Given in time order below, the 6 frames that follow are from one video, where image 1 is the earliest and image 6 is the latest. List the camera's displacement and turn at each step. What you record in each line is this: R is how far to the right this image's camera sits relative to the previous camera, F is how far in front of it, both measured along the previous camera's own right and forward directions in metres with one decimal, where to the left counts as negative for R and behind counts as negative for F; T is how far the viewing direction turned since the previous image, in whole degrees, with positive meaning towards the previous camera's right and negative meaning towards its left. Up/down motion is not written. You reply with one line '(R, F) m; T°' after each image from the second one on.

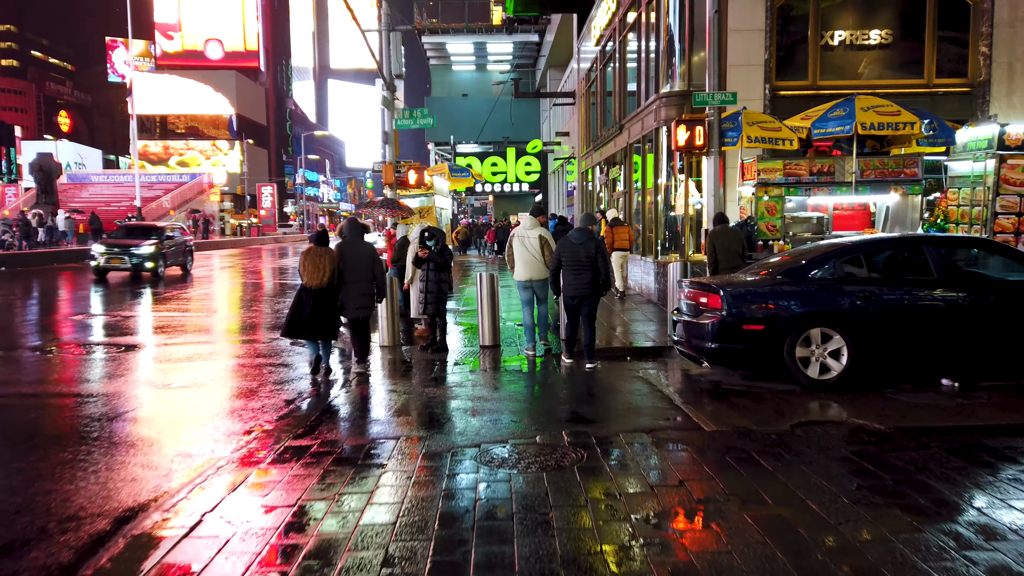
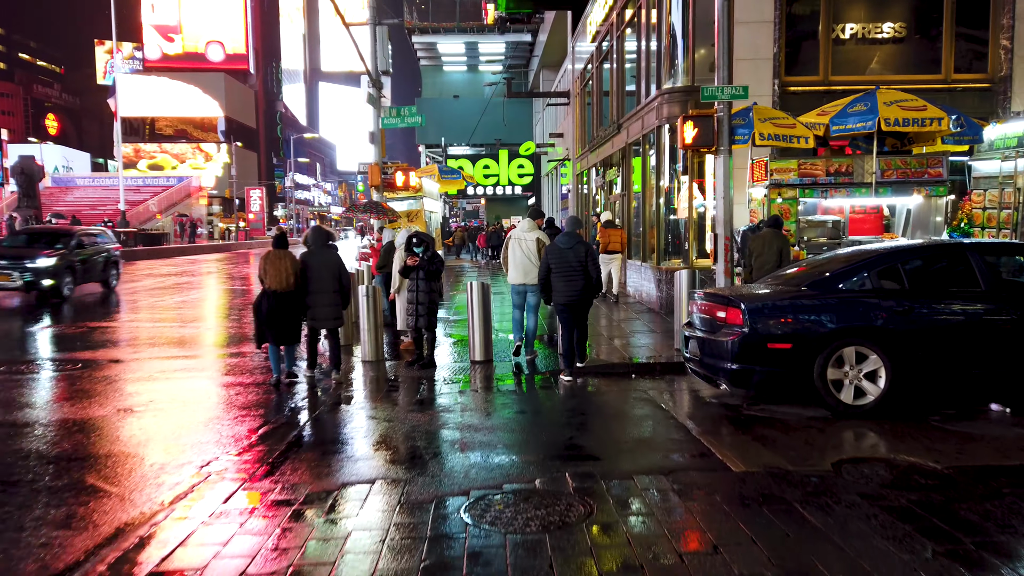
(0.0, +0.8) m; +1°
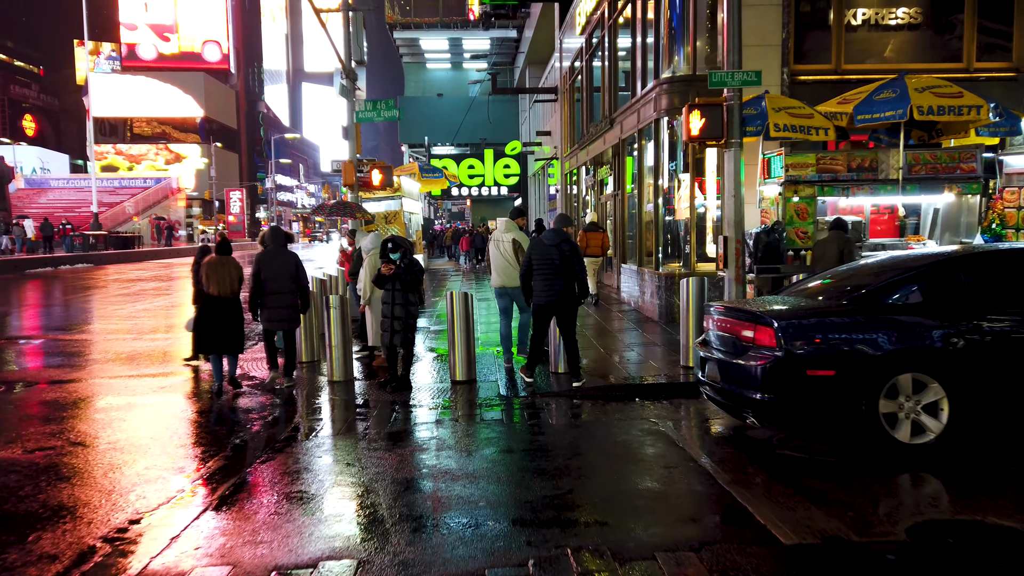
(0.0, +1.1) m; +1°
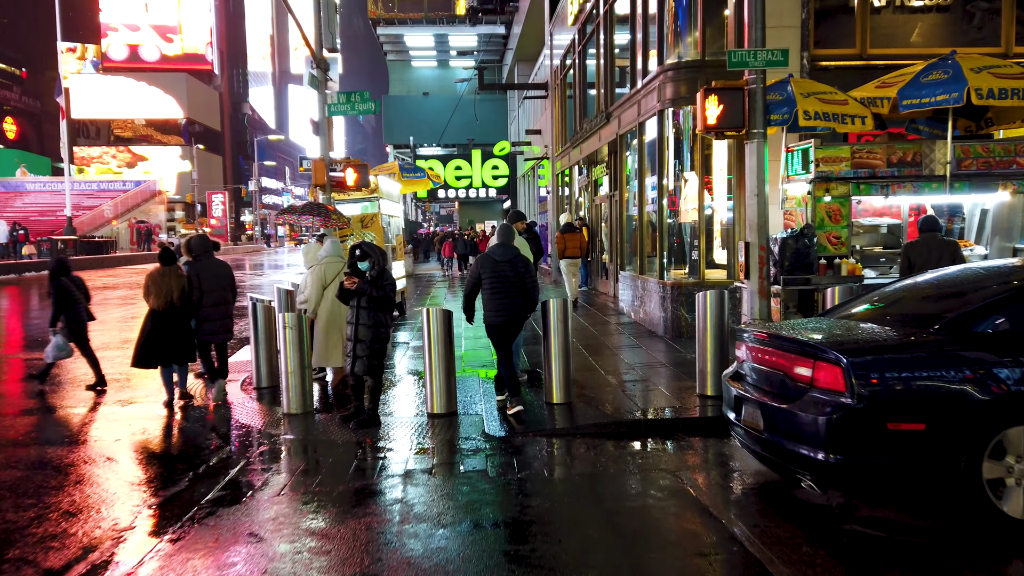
(0.0, +1.3) m; +1°
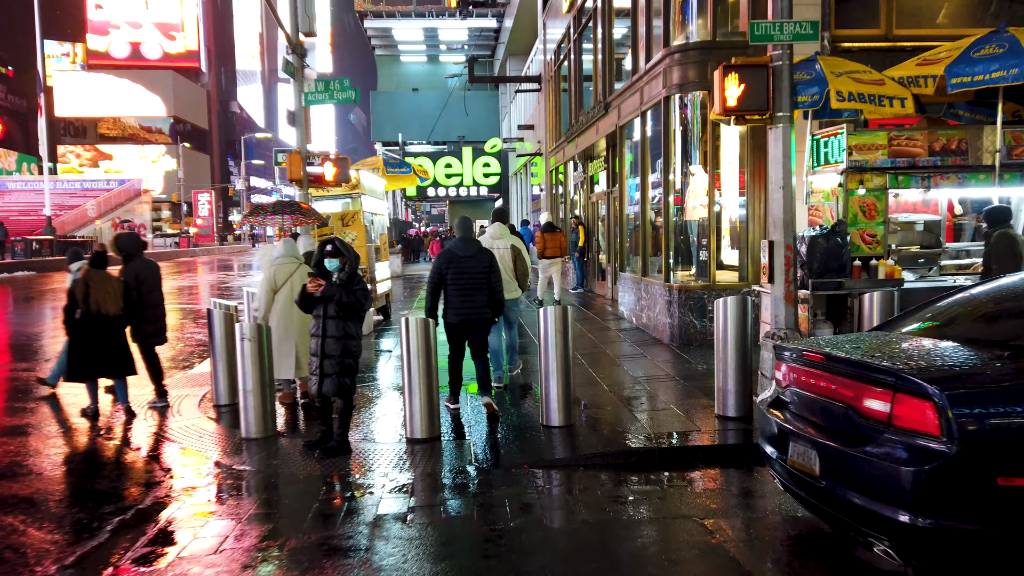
(0.0, +1.0) m; +1°
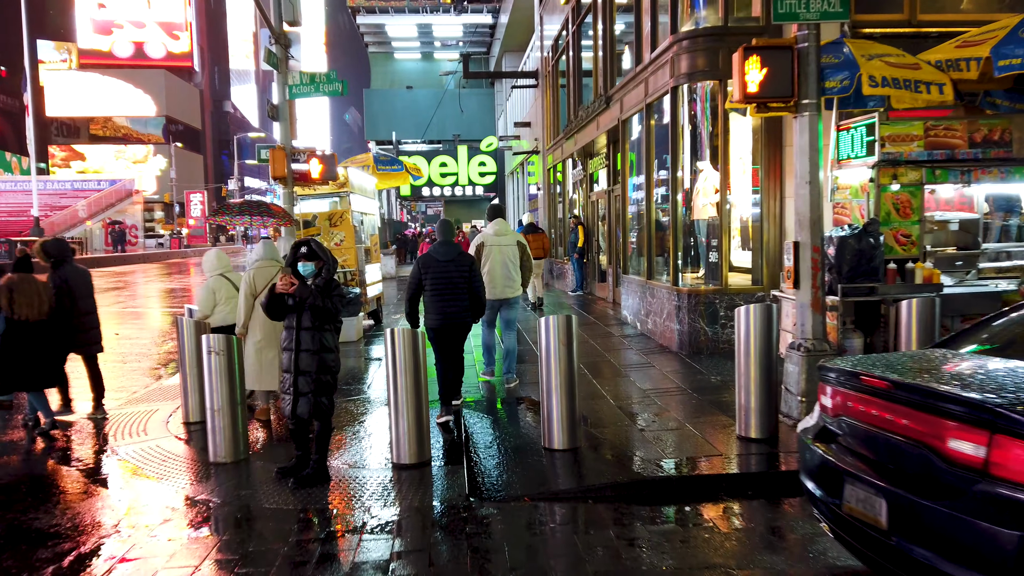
(0.0, +0.7) m; 0°
